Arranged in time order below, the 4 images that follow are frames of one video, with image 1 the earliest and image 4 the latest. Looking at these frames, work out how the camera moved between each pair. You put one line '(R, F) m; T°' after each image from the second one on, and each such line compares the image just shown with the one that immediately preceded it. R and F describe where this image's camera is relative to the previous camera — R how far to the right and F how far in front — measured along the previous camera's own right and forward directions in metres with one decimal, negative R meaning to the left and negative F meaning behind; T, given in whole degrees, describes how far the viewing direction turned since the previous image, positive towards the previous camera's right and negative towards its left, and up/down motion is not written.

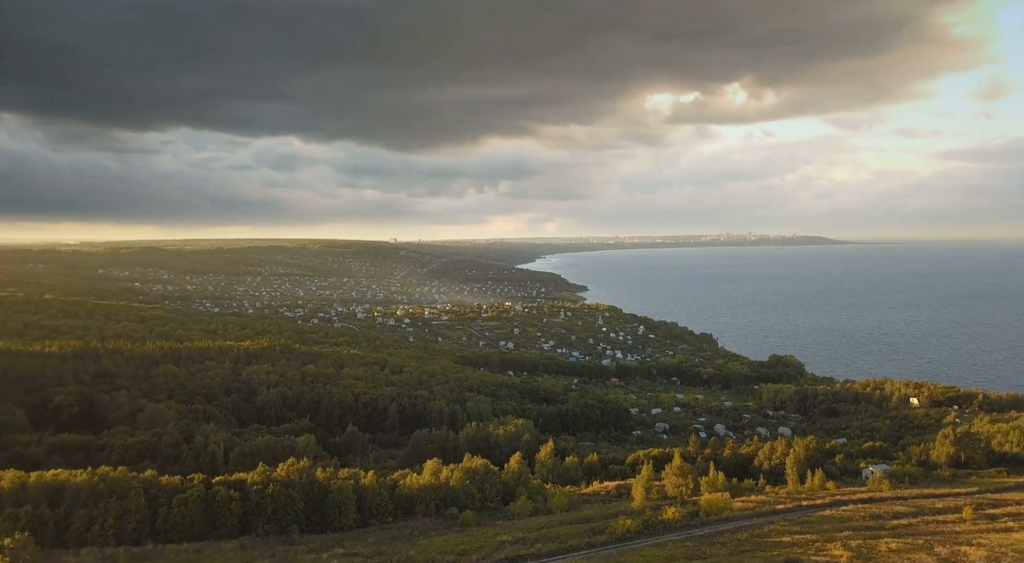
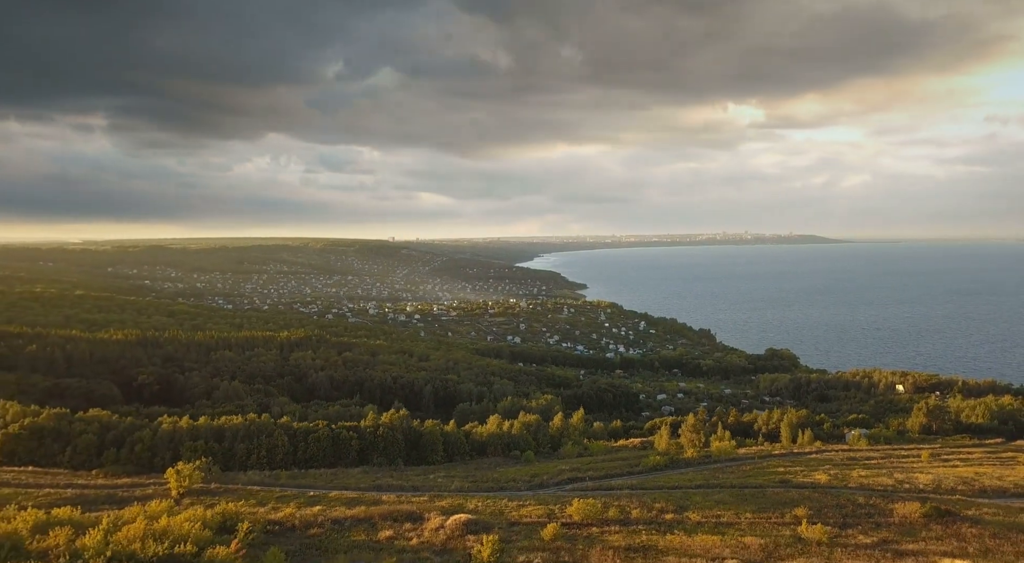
(-2.4, -7.5) m; 0°
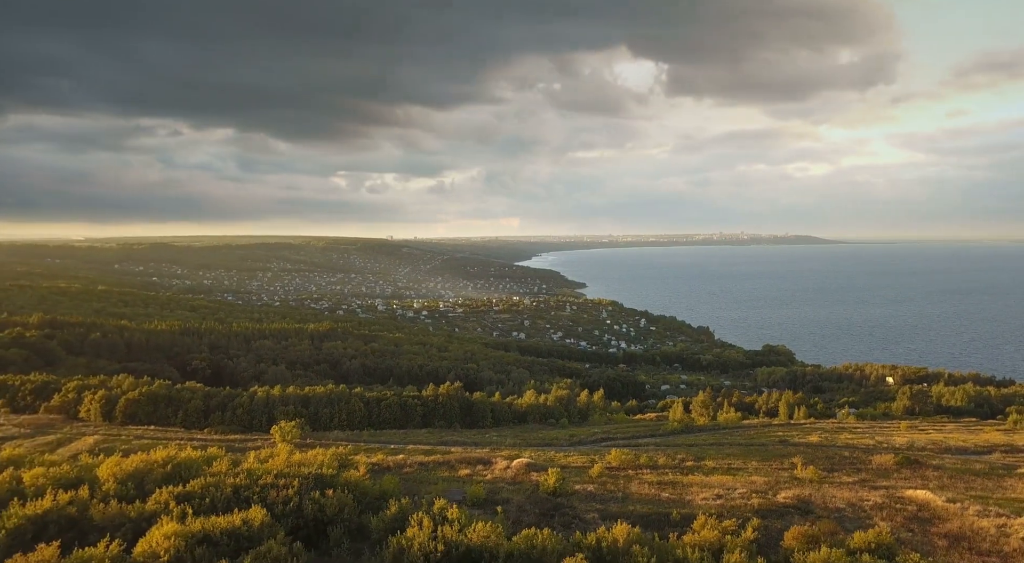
(-2.1, -6.0) m; 0°
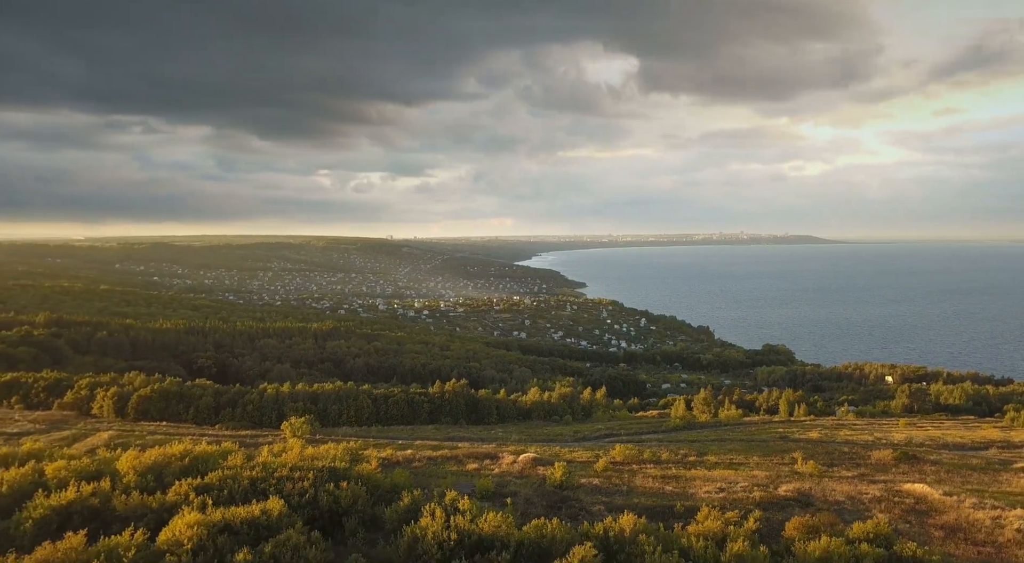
(-0.3, -0.7) m; 0°
